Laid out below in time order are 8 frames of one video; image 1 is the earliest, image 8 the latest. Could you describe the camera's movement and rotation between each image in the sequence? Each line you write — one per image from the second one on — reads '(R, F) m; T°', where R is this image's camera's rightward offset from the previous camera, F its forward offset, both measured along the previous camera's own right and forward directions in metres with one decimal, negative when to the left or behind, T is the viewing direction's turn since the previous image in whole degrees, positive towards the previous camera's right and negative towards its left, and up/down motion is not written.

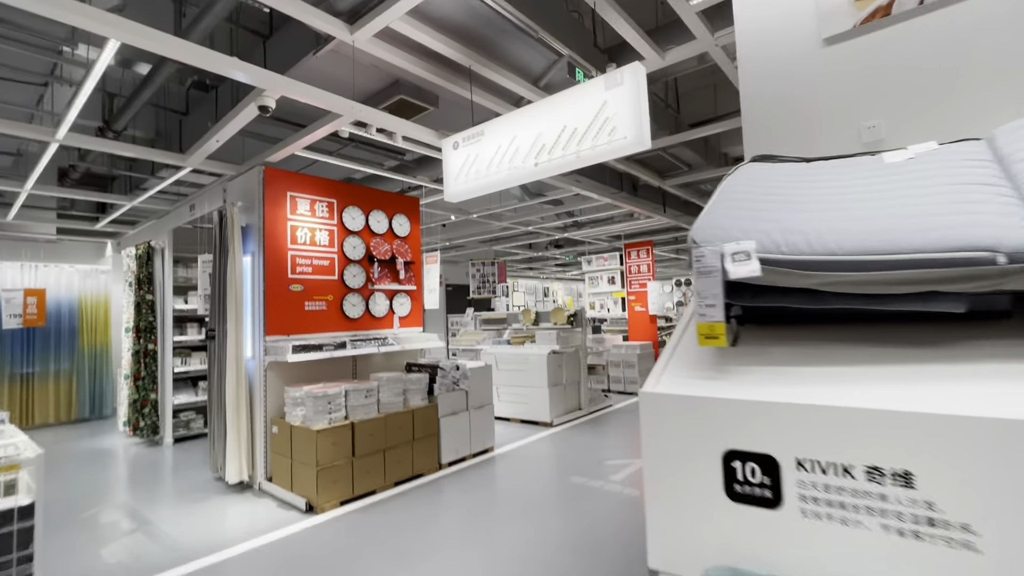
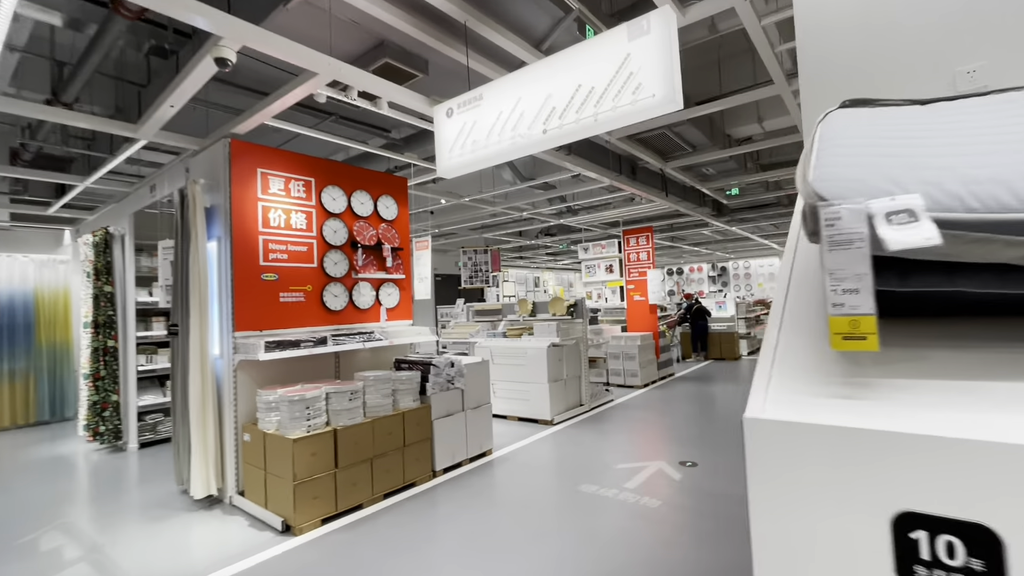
(-0.1, +0.4) m; +2°
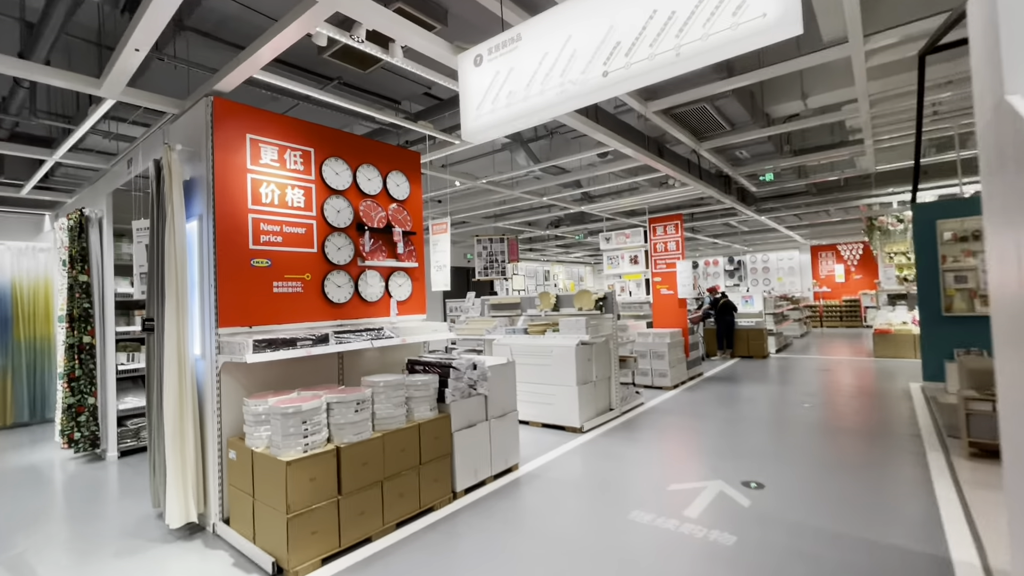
(-0.2, +0.6) m; 0°
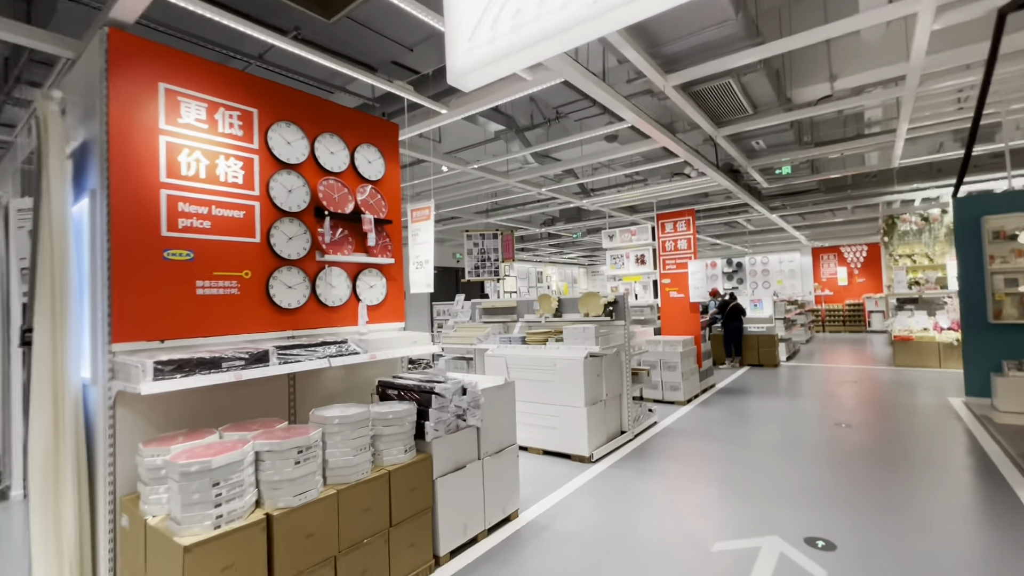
(-0.1, +0.8) m; +1°
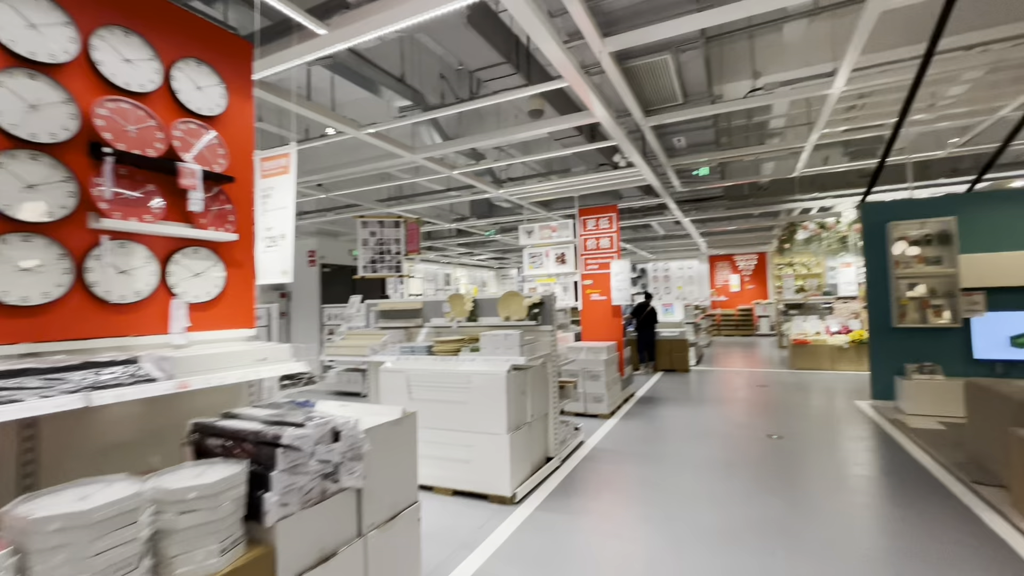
(0.0, +0.9) m; +11°
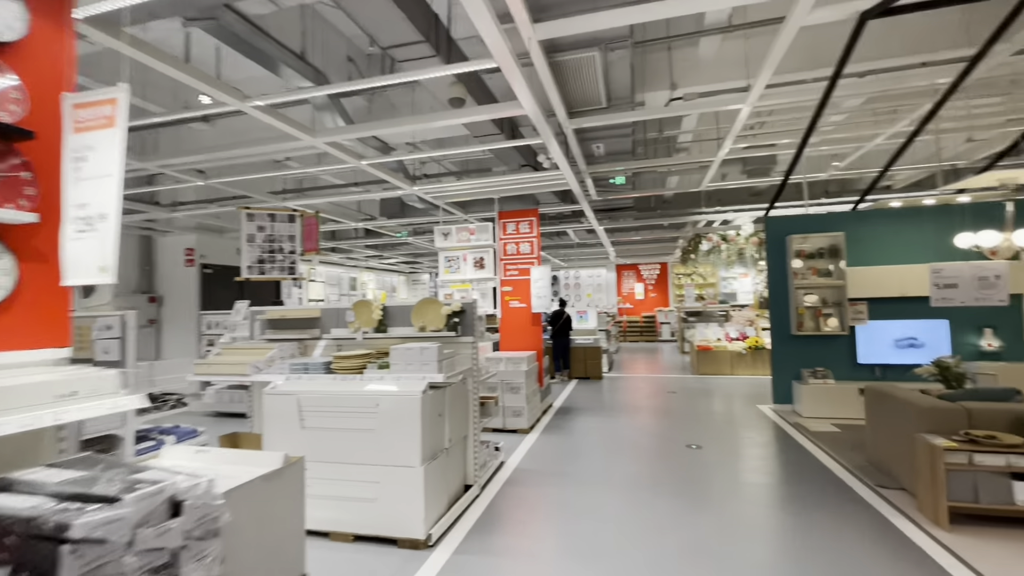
(0.0, +0.4) m; +11°
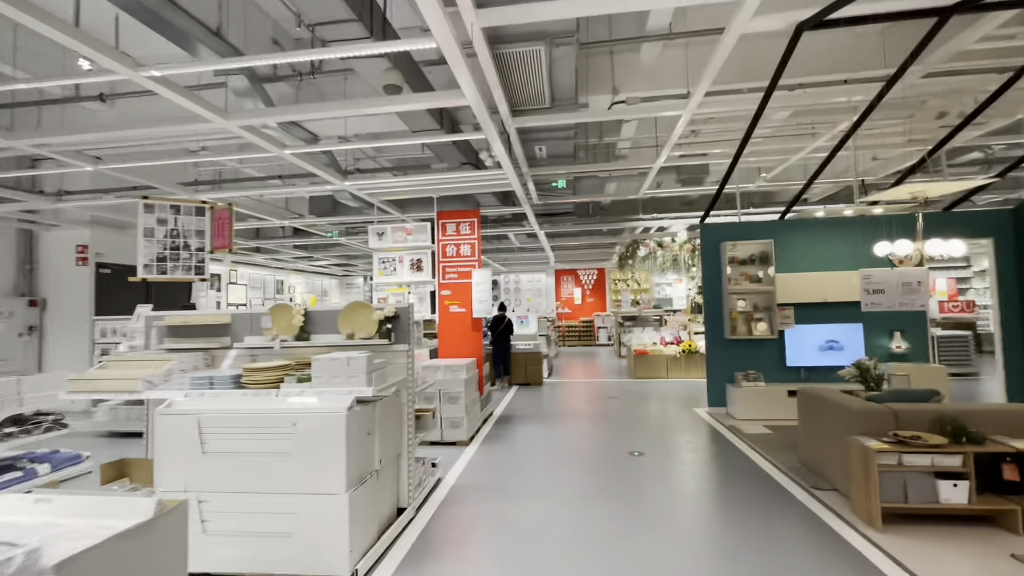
(0.0, +0.2) m; +7°
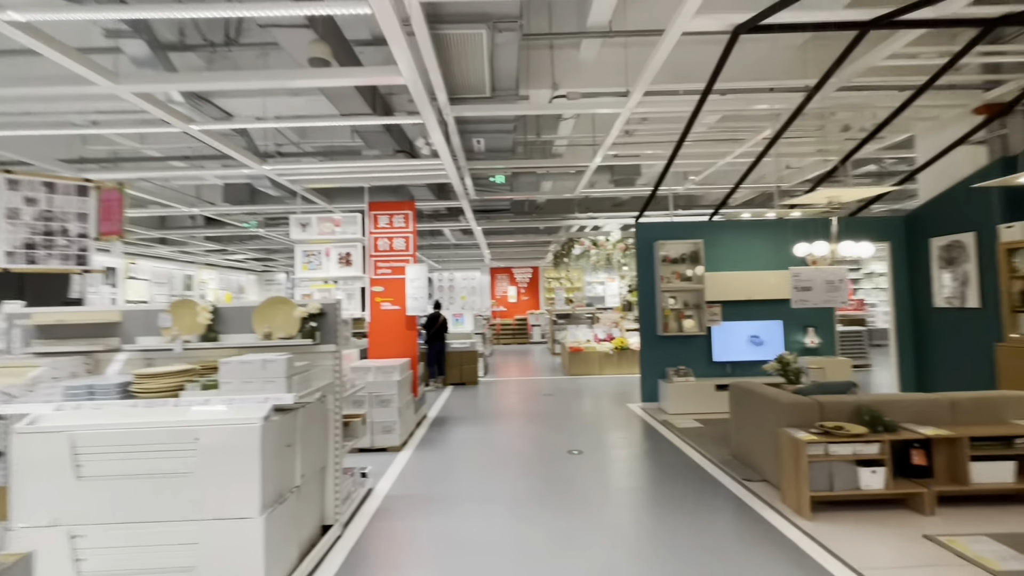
(0.0, +0.2) m; +8°
